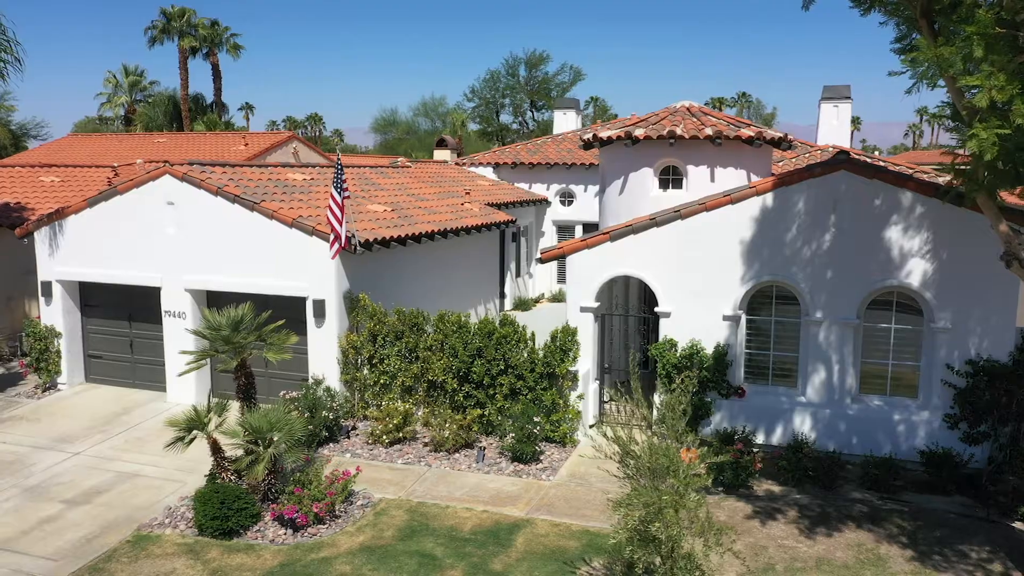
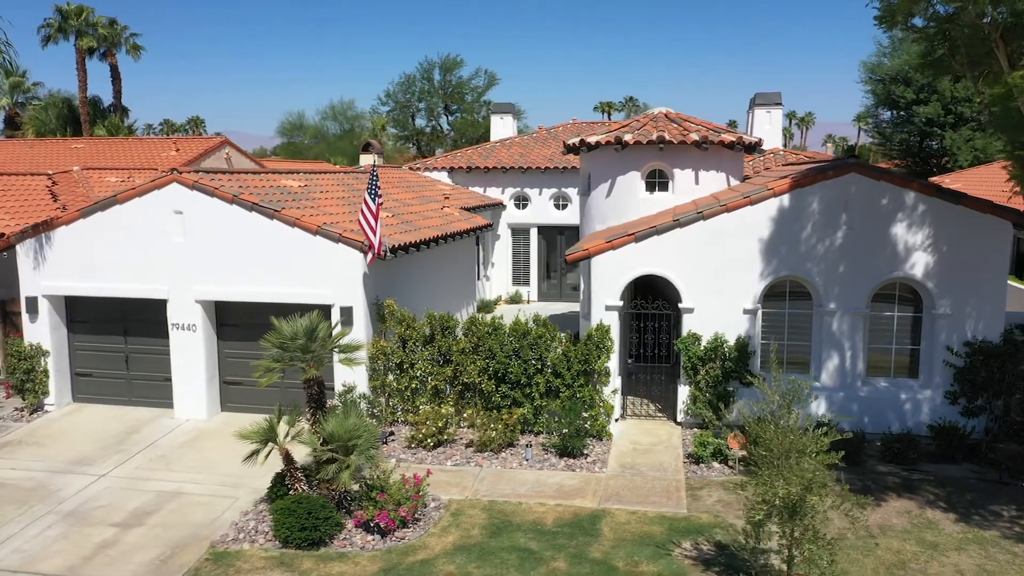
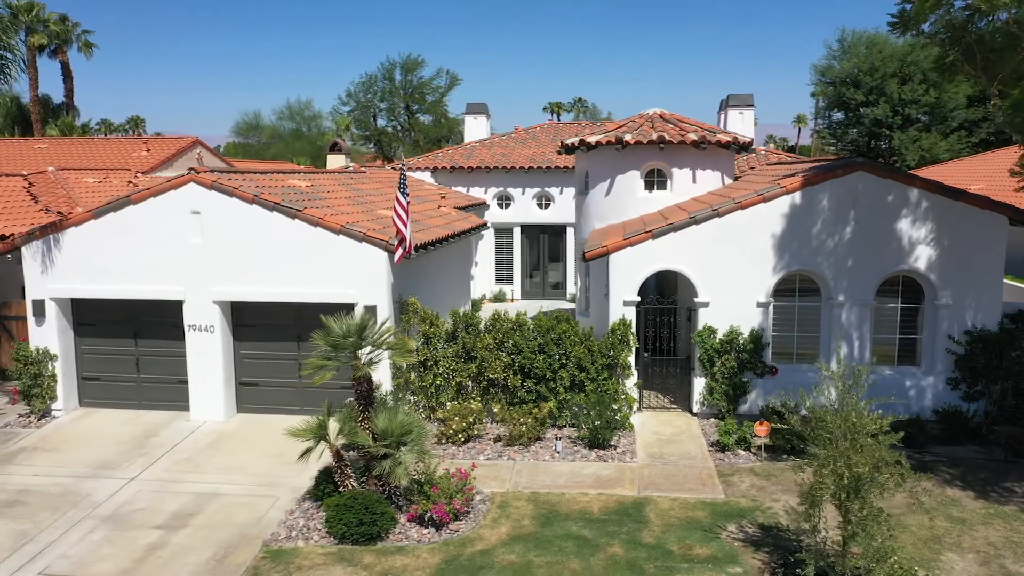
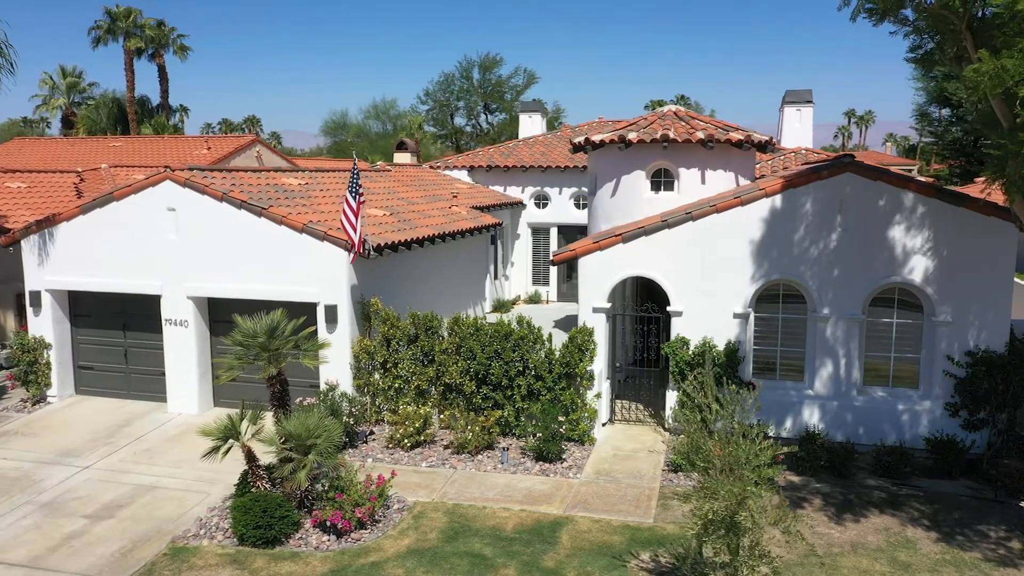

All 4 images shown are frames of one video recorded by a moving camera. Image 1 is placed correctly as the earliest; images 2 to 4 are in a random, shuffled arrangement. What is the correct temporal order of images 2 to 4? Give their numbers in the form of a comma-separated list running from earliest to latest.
4, 2, 3
